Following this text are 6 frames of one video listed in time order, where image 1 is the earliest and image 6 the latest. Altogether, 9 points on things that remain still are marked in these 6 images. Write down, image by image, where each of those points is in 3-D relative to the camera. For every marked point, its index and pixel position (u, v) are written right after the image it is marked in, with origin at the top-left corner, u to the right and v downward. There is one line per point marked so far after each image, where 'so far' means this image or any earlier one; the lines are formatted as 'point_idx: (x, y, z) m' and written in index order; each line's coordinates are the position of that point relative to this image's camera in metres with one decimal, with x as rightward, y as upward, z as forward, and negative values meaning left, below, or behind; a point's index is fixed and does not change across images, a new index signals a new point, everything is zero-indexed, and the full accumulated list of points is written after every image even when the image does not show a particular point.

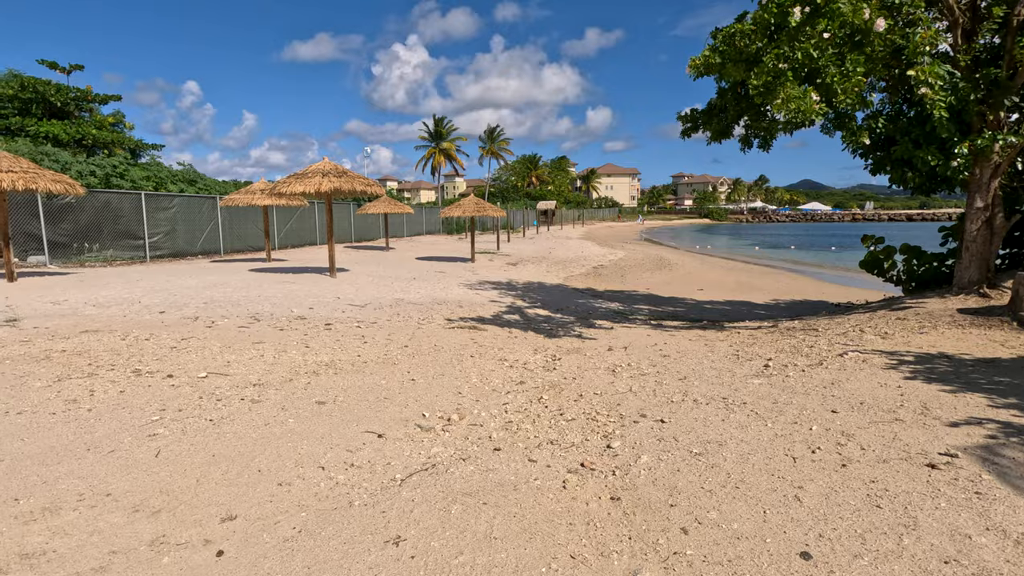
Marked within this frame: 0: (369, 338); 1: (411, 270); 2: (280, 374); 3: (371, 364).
0: (-1.7, -0.6, +6.2) m
1: (-2.8, +0.5, +14.7) m
2: (-1.8, -0.7, +4.2) m
3: (-1.2, -0.7, +4.8) m
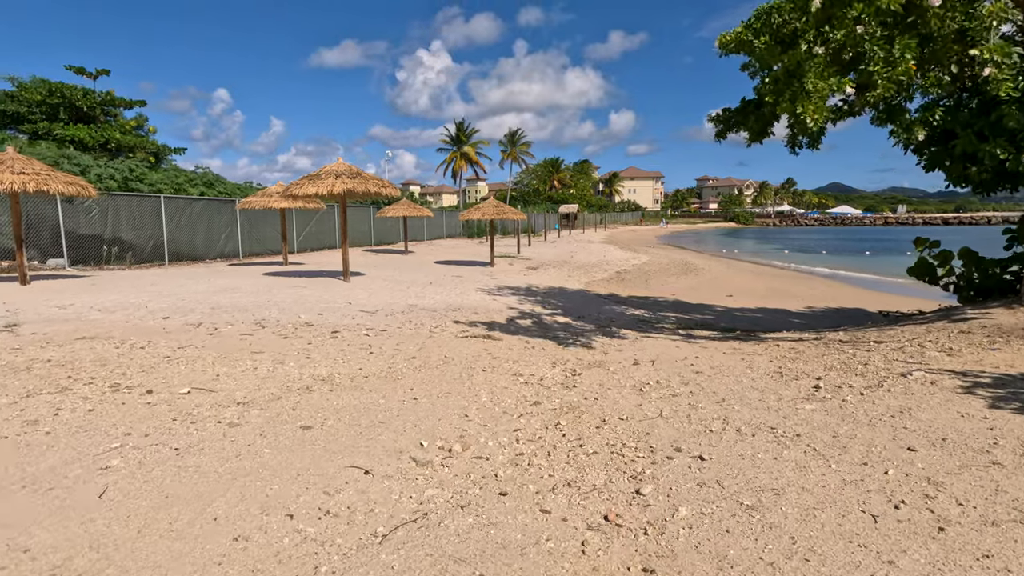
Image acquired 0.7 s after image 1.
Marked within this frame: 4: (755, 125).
0: (-1.5, -0.7, +5.8) m
1: (-2.2, +0.4, +14.4) m
2: (-1.7, -0.7, +3.8) m
3: (-1.1, -0.7, +4.3) m
4: (+3.2, +2.2, +7.2) m
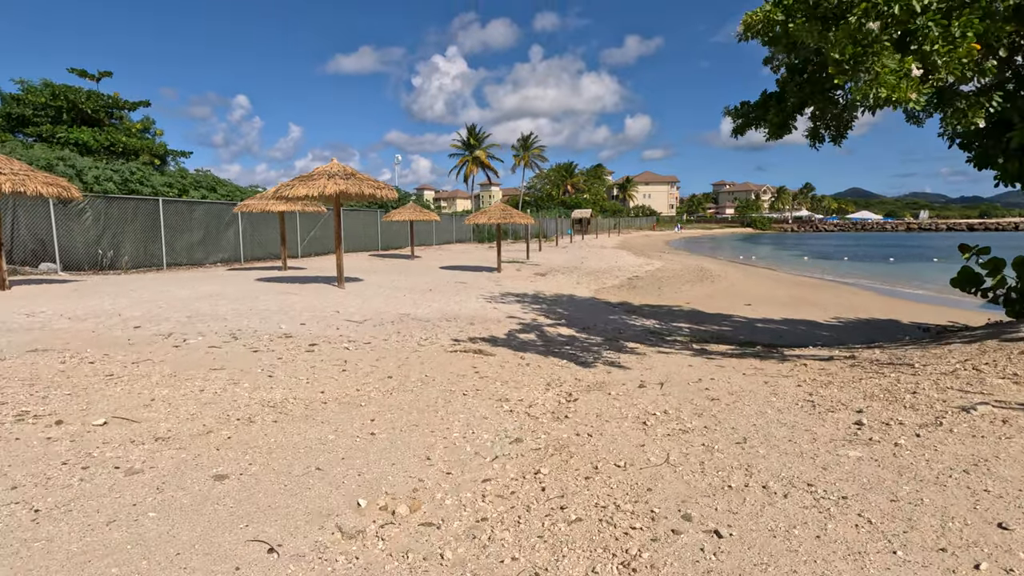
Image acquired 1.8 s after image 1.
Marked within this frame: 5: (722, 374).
0: (-1.6, -0.8, +5.2) m
1: (-2.1, +0.2, +13.8) m
2: (-1.9, -0.8, +3.2) m
3: (-1.3, -0.8, +3.7) m
4: (+3.2, +2.1, +6.5) m
5: (+1.9, -0.8, +5.0) m
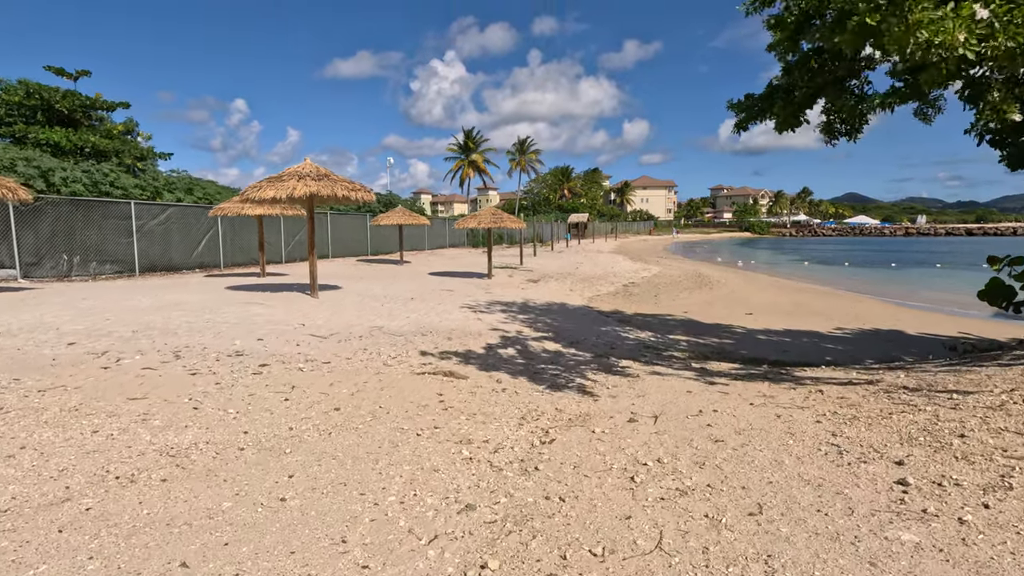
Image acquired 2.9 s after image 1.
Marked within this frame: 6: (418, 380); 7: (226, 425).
0: (-1.8, -0.9, +4.5) m
1: (-2.4, 0.0, +13.1) m
2: (-2.1, -0.9, +2.5) m
3: (-1.5, -0.9, +3.0) m
4: (+3.0, +1.9, +5.8) m
5: (+1.7, -0.9, +4.3) m
6: (-0.9, -0.9, +5.1) m
7: (-1.9, -0.9, +3.6) m
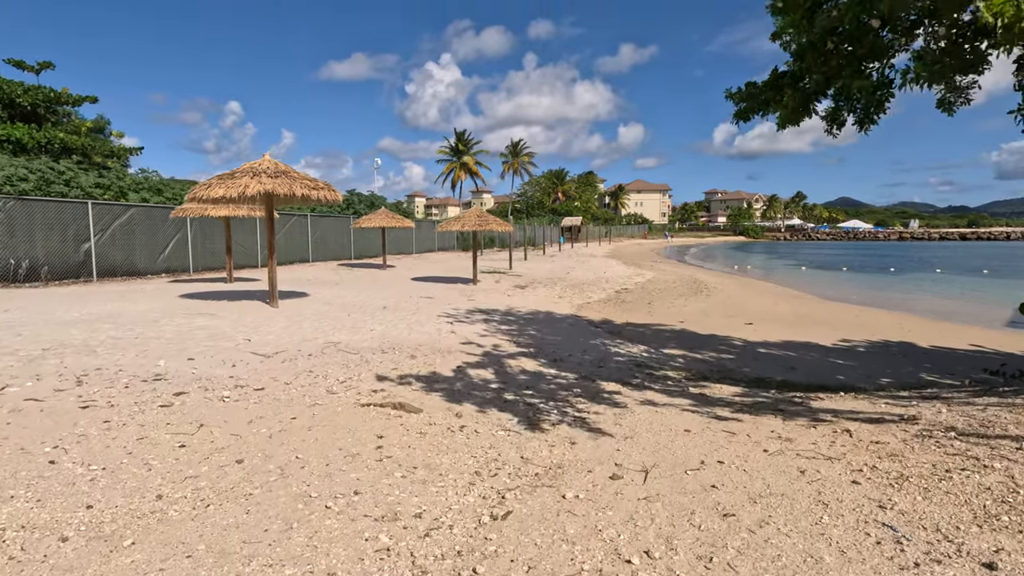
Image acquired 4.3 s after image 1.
0: (-2.1, -1.0, +3.6) m
1: (-2.7, -0.1, +12.2) m
2: (-2.4, -1.0, +1.6) m
3: (-1.8, -1.0, +2.1) m
4: (+2.7, +1.8, +5.0) m
5: (+1.4, -1.0, +3.4) m
6: (-1.2, -1.0, +4.2) m
7: (-2.2, -1.0, +2.7) m
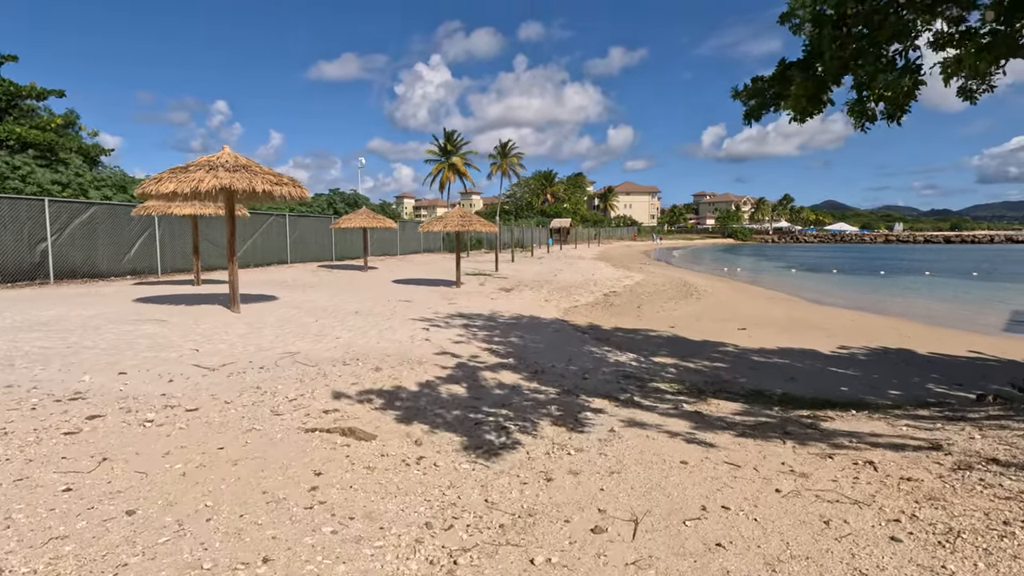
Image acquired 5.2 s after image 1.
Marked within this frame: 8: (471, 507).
0: (-2.3, -1.0, +3.0) m
1: (-3.1, -0.2, +11.5) m
2: (-2.5, -1.1, +1.0) m
3: (-1.9, -1.1, +1.5) m
4: (+2.4, +1.7, +4.4) m
5: (+1.2, -1.1, +2.9) m
6: (-1.4, -1.0, +3.6) m
7: (-2.4, -1.0, +2.0) m
8: (-0.2, -1.1, +2.8) m
